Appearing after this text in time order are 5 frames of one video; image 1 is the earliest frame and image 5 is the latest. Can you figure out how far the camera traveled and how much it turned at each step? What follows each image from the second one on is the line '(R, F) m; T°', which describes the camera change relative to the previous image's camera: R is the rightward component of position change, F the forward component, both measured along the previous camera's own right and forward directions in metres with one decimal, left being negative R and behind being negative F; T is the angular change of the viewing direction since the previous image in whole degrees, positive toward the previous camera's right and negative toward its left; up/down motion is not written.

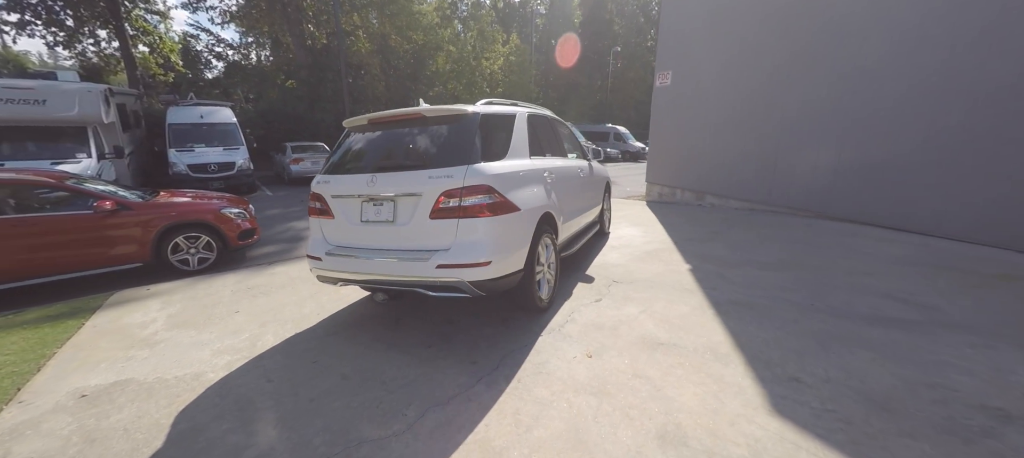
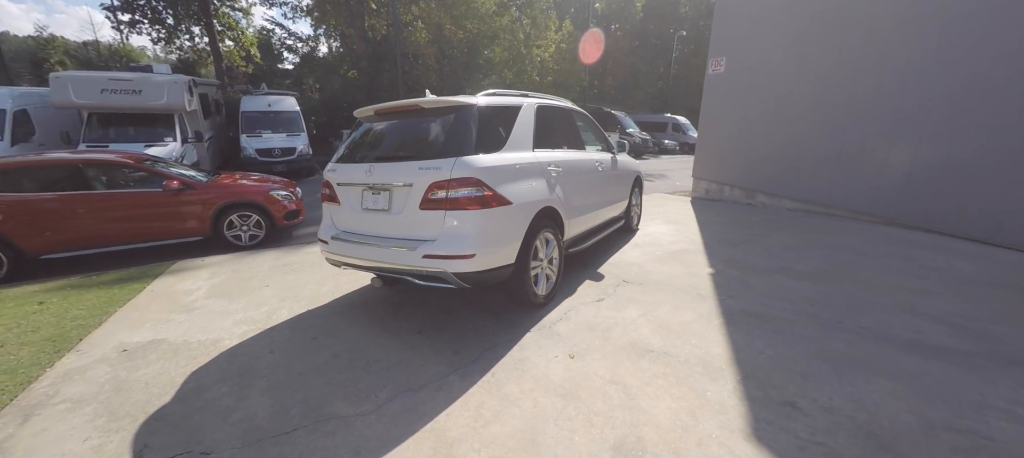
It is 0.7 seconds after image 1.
(+0.6, +0.1) m; -8°
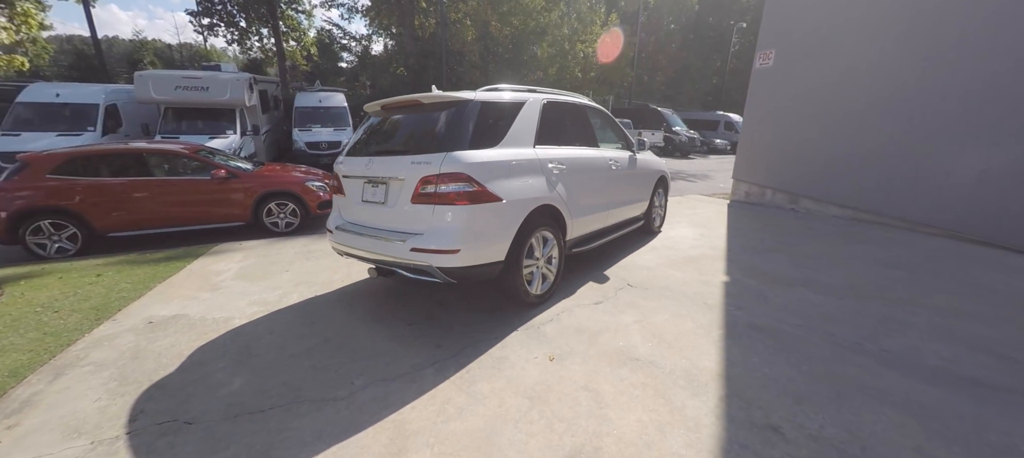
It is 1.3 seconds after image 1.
(+0.5, +0.1) m; -7°
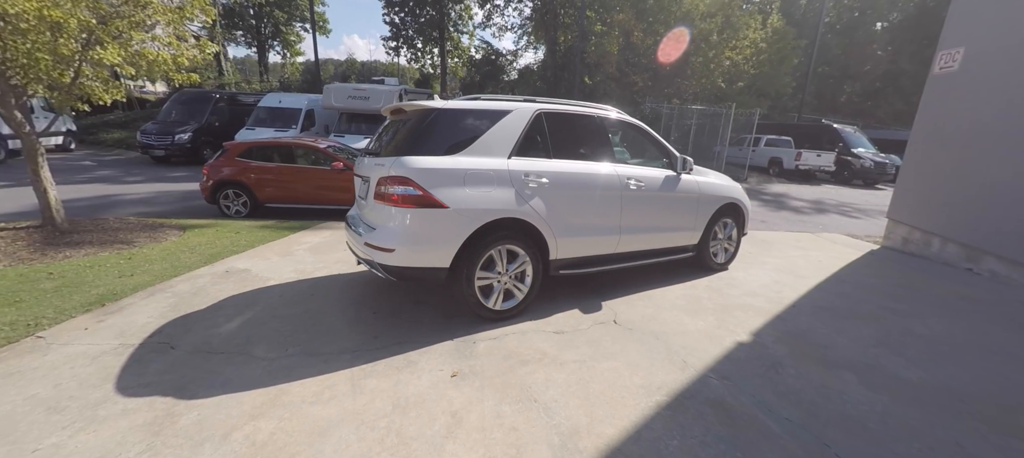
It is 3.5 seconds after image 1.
(+1.7, +0.4) m; -23°
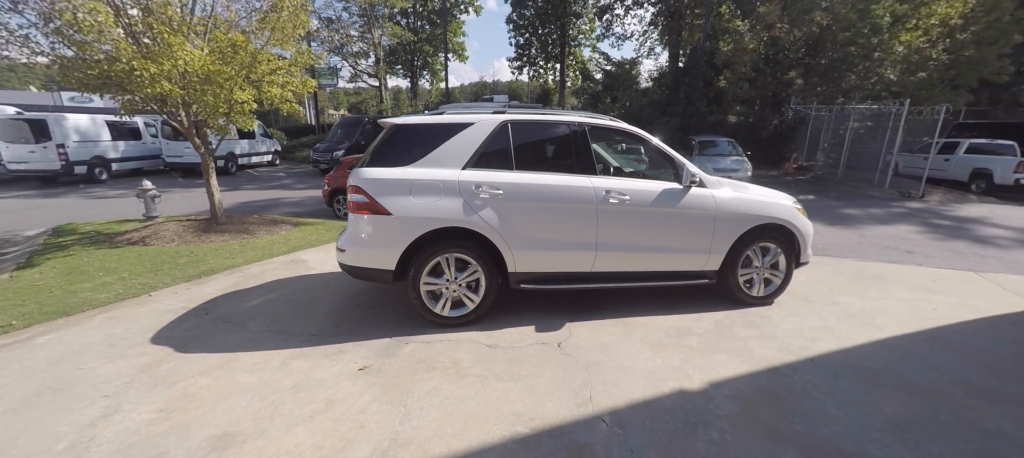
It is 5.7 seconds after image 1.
(+1.7, +0.4) m; -21°
